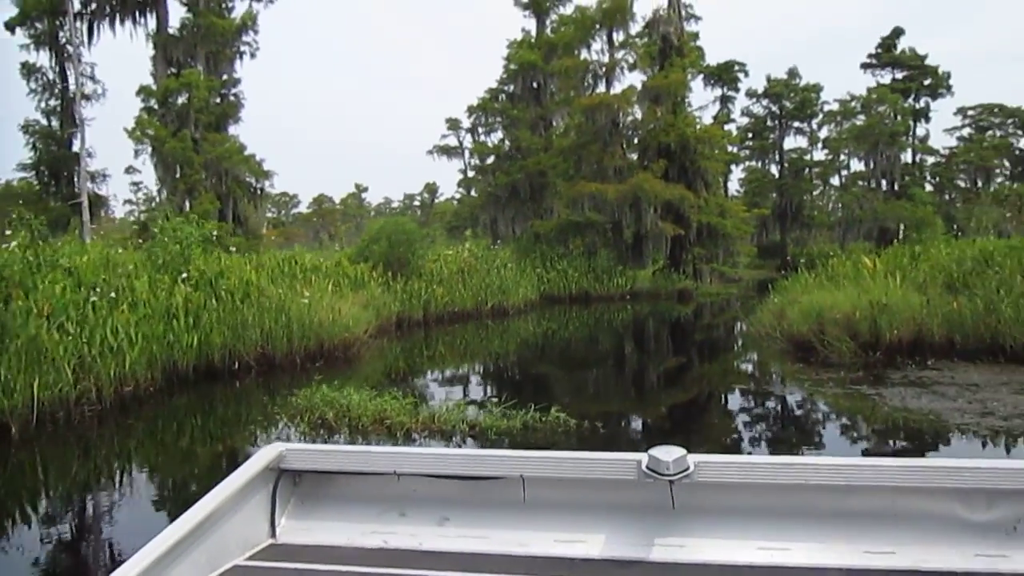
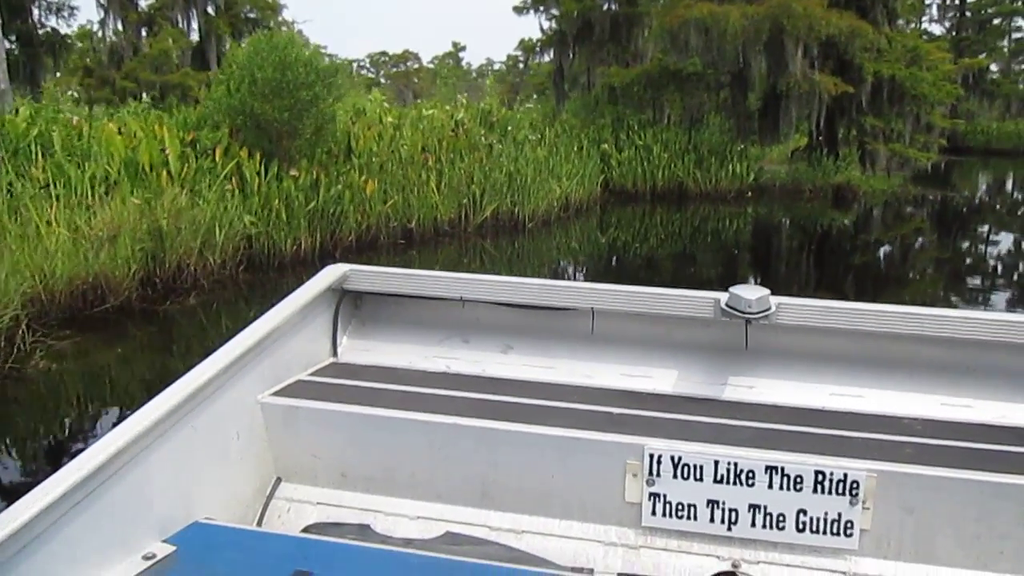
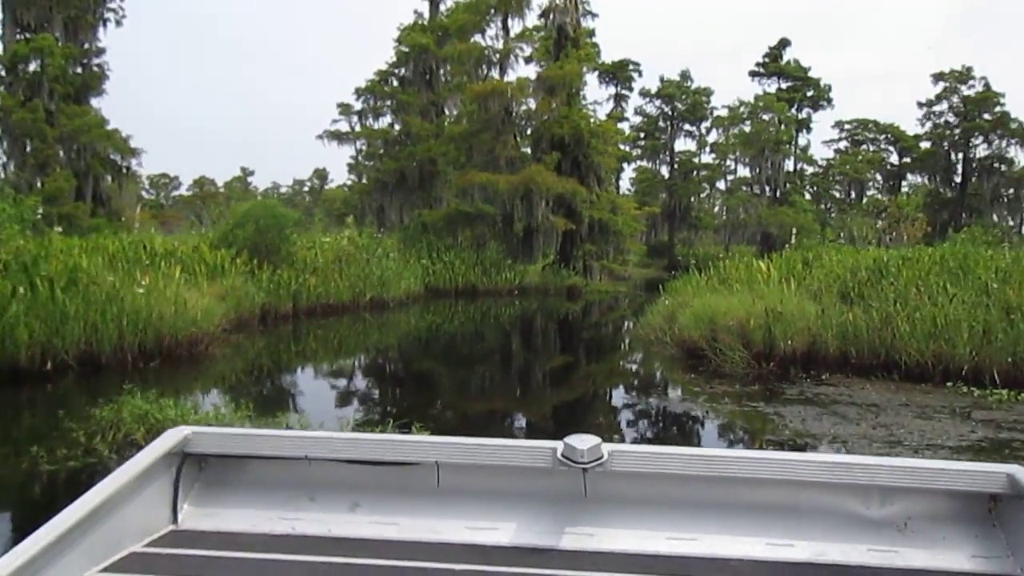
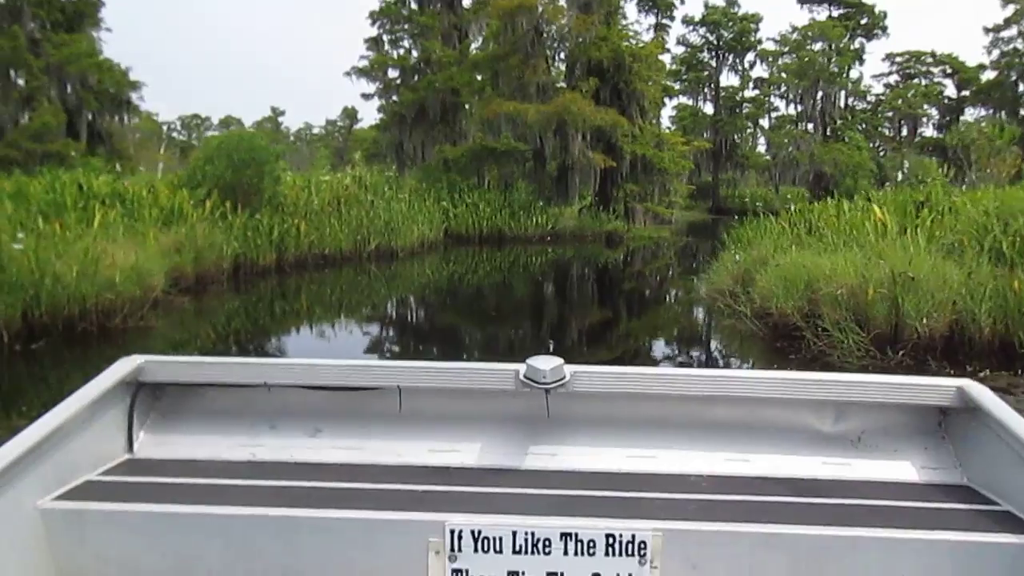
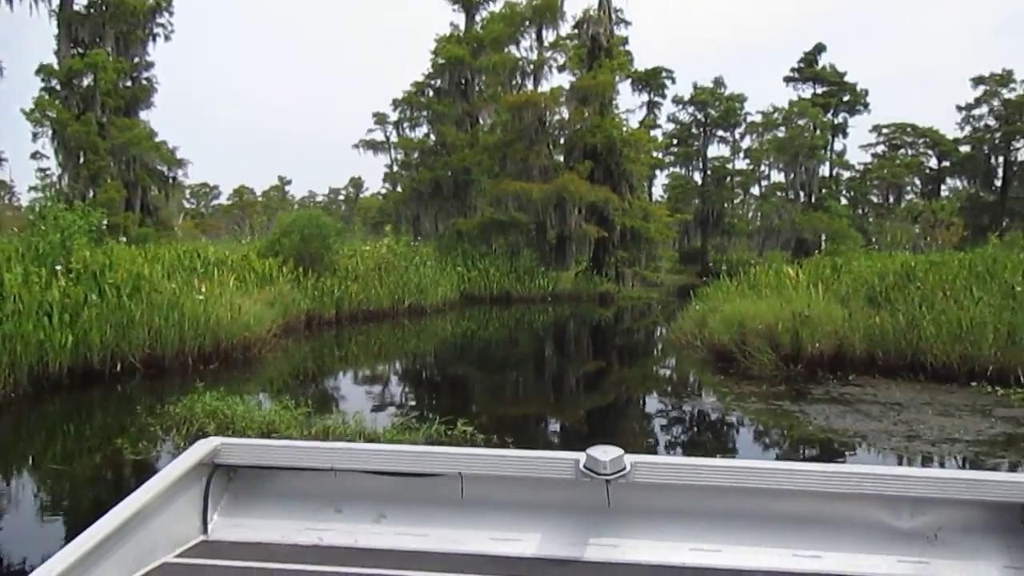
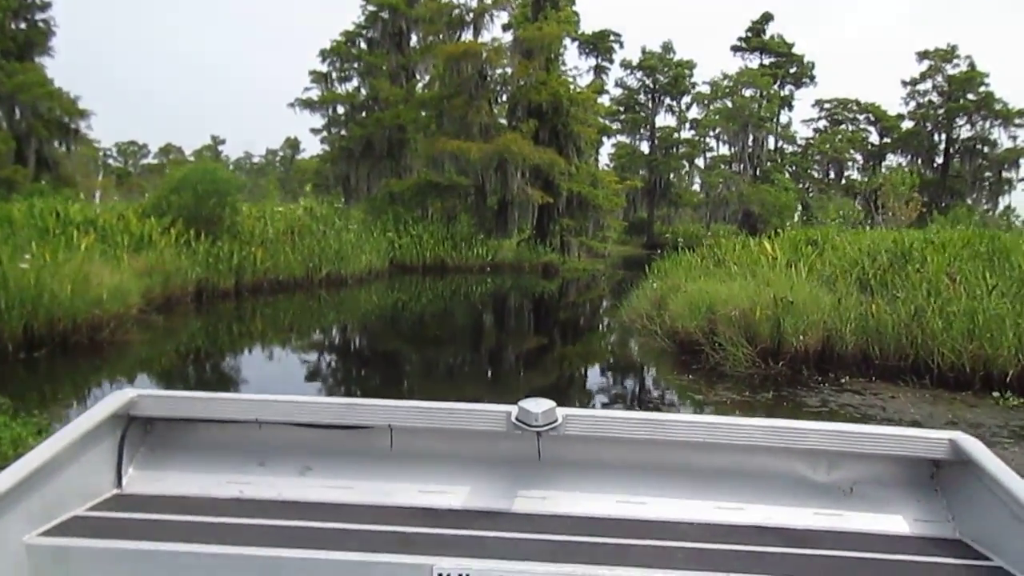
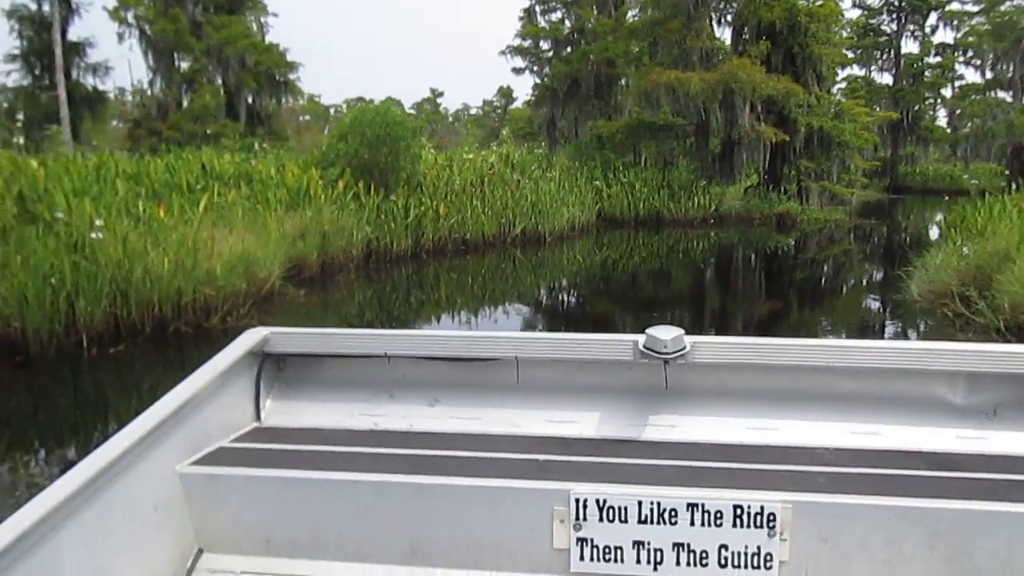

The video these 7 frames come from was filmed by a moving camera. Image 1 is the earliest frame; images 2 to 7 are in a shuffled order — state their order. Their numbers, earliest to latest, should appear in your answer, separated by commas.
5, 3, 6, 4, 7, 2
